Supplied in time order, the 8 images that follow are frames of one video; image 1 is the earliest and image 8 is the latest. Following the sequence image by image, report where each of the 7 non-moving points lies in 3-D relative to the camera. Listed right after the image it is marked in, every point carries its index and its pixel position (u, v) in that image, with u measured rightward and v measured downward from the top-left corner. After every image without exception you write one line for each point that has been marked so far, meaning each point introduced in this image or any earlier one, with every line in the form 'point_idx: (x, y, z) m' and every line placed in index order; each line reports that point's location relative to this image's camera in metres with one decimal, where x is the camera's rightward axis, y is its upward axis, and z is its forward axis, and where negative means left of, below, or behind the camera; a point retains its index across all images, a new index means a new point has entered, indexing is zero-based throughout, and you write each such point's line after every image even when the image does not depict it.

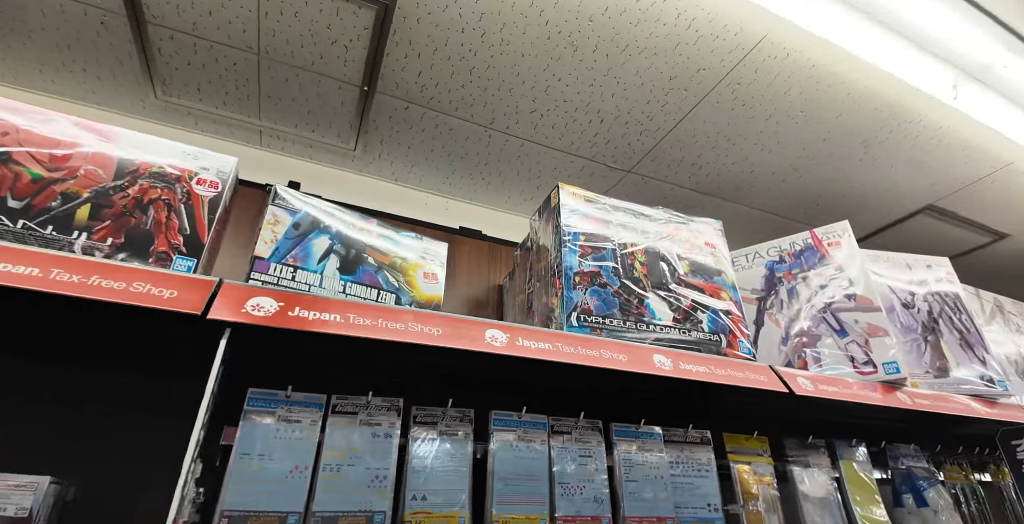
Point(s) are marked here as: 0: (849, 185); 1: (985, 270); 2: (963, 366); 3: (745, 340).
0: (+1.3, +0.3, +2.0) m
1: (+2.4, 0.0, +2.6) m
2: (+1.6, -0.4, +1.8) m
3: (+0.6, -0.2, +1.4) m
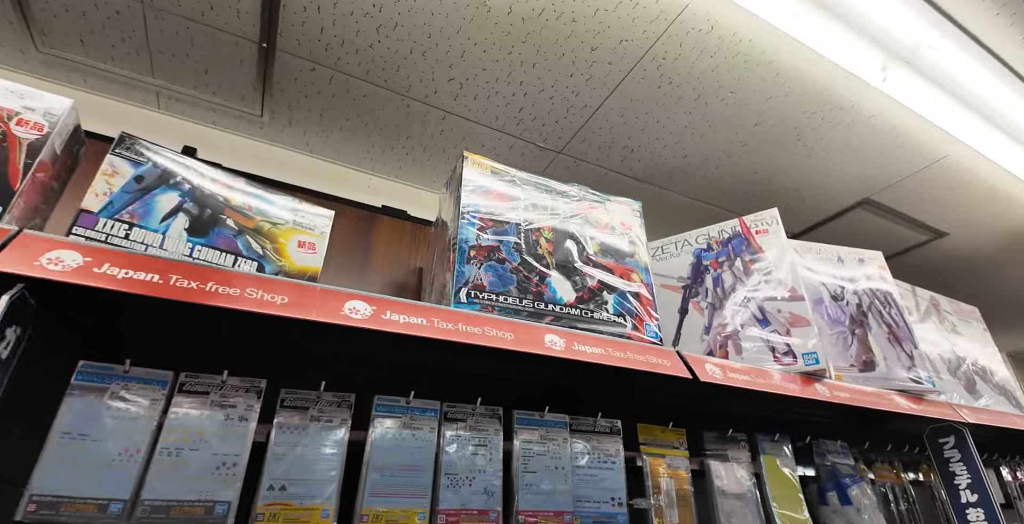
0: (+1.0, +0.3, +1.9) m
1: (+2.0, 0.0, +2.6) m
2: (+1.3, -0.3, +1.7) m
3: (+0.4, -0.2, +1.3) m
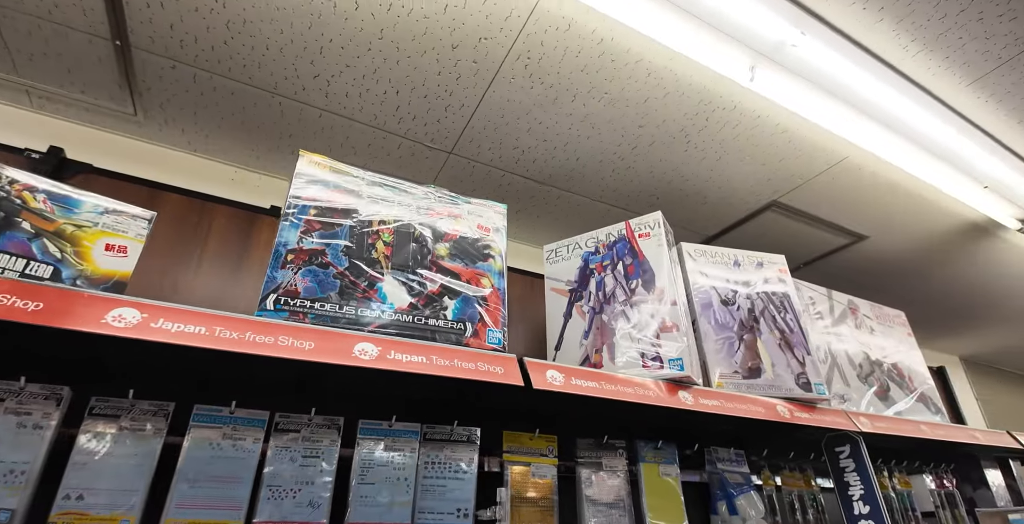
0: (+0.6, +0.3, +1.9) m
1: (+1.7, 0.0, +2.5) m
2: (+0.9, -0.3, +1.7) m
3: (0.0, -0.2, +1.3) m
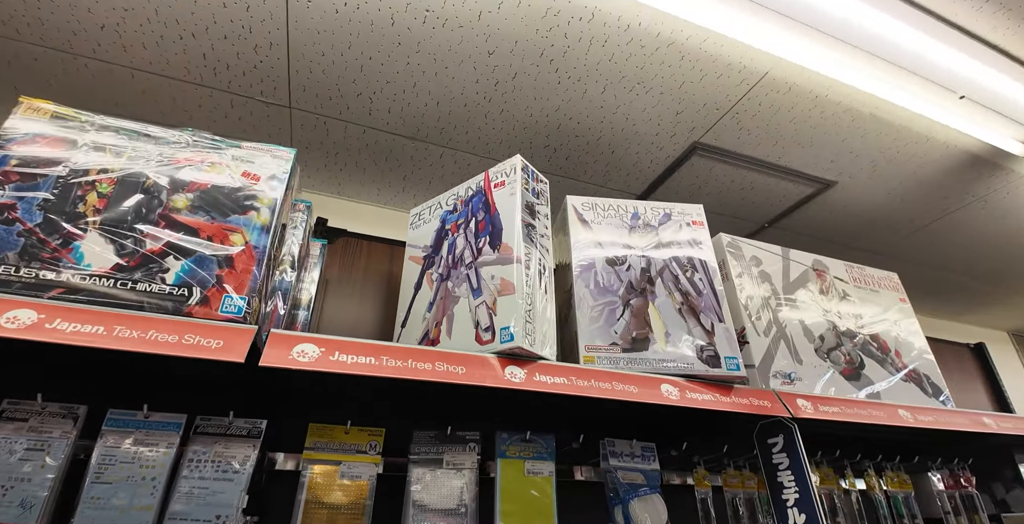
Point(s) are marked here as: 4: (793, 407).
0: (+0.2, +0.5, +1.6) m
1: (+1.3, +0.1, +2.1) m
2: (+0.4, -0.2, +1.3) m
3: (-0.5, -0.1, +1.0) m
4: (+0.7, -0.4, +1.4) m
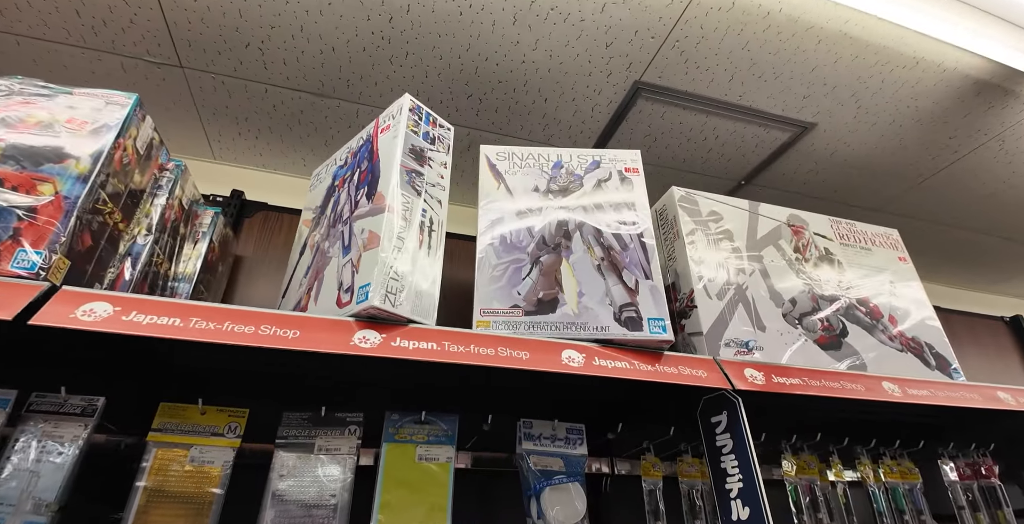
0: (-0.1, +0.6, +1.4) m
1: (+1.1, +0.3, +1.8) m
2: (+0.2, -0.1, +1.1) m
3: (-0.8, 0.0, +0.9) m
4: (+0.5, -0.3, +1.1) m
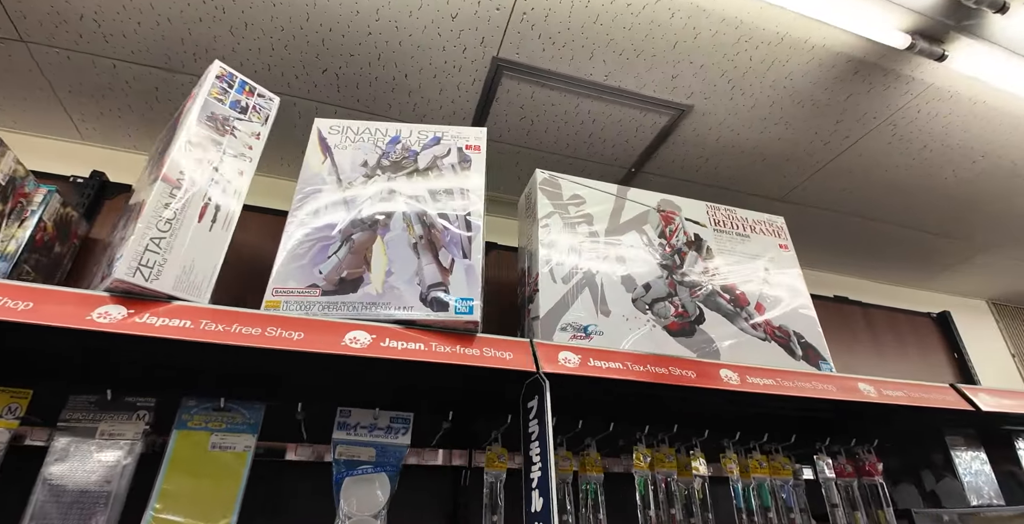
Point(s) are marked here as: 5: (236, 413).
0: (-0.5, +0.6, +1.4) m
1: (+0.7, +0.3, +1.8) m
2: (-0.2, 0.0, +1.1) m
3: (-1.2, +0.1, +0.8) m
4: (+0.1, -0.2, +1.1) m
5: (-0.6, -0.3, +1.1) m
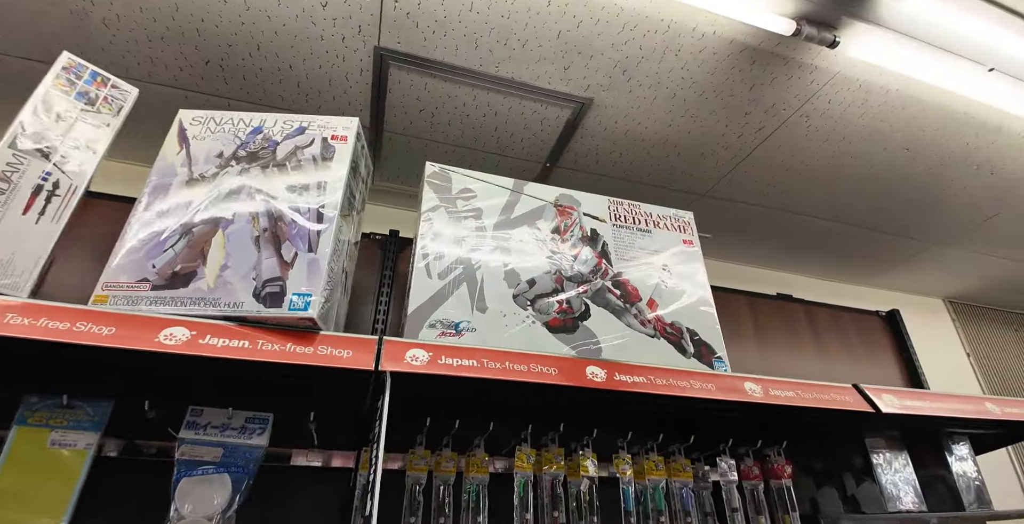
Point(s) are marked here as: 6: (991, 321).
0: (-0.8, +0.6, +1.3) m
1: (+0.4, +0.3, +1.7) m
2: (-0.5, 0.0, +1.1) m
3: (-1.5, +0.1, +0.8) m
4: (-0.2, -0.2, +1.0) m
5: (-0.9, -0.3, +1.1) m
6: (+2.4, -0.3, +2.6) m
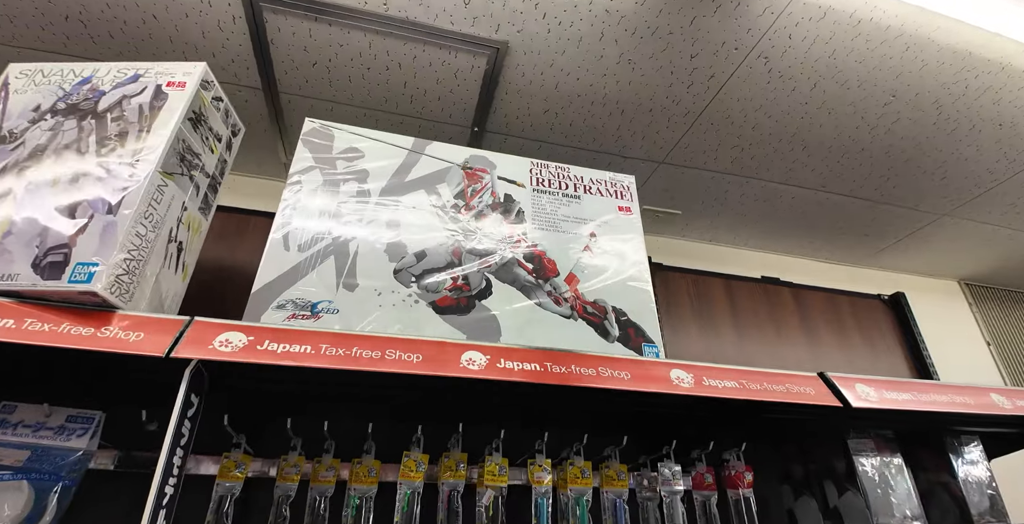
0: (-1.0, +0.7, +1.2) m
1: (+0.1, +0.4, +1.5) m
2: (-0.8, 0.0, +0.9) m
3: (-1.8, +0.1, +0.7) m
4: (-0.5, -0.1, +0.9) m
5: (-1.1, -0.3, +0.9) m
6: (+2.3, -0.2, +2.3) m
